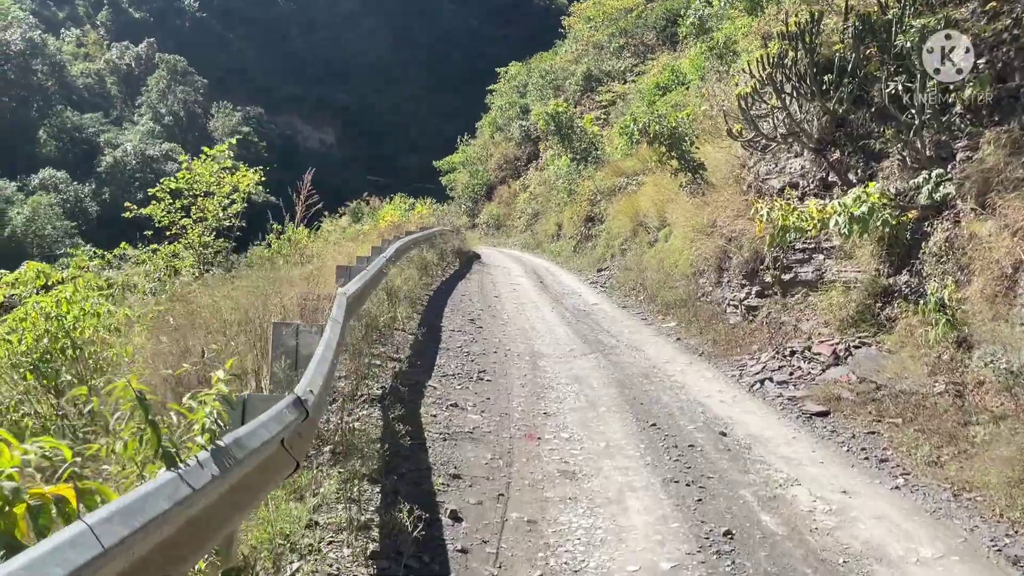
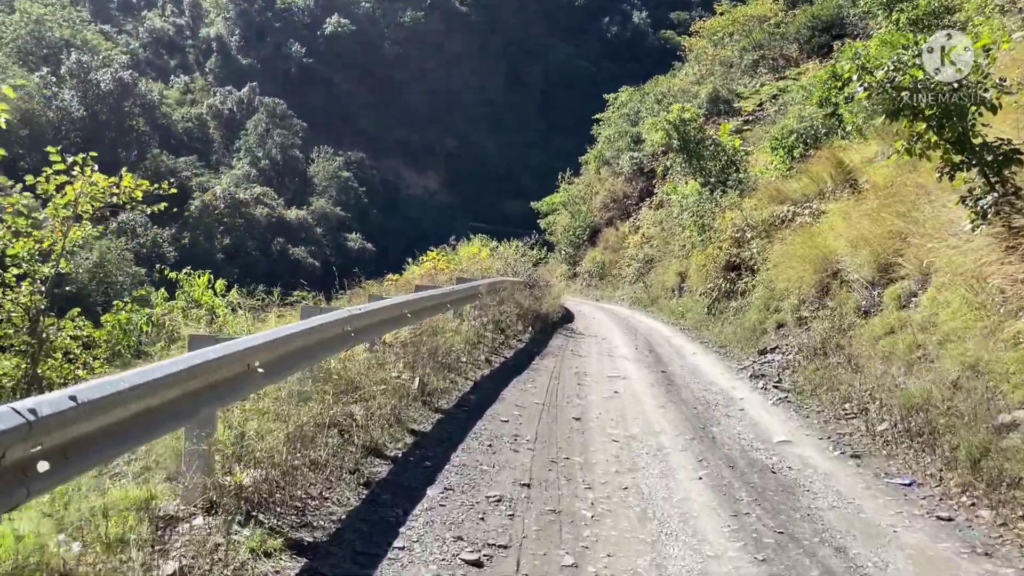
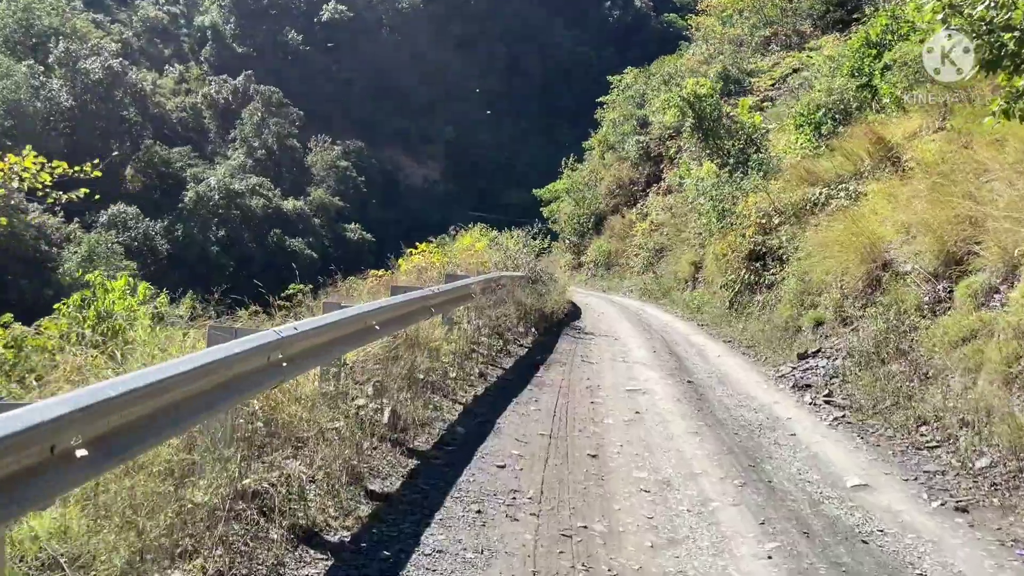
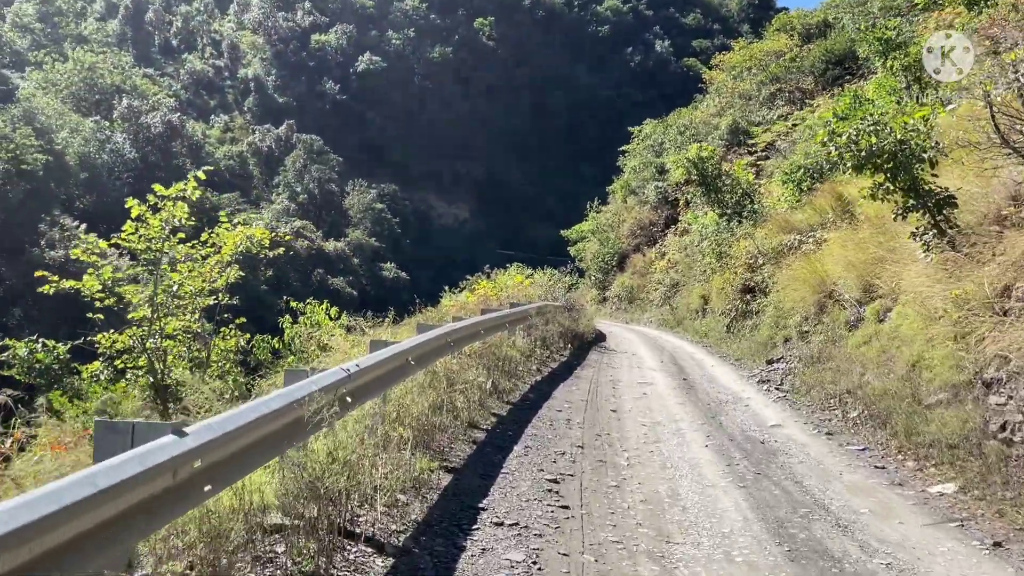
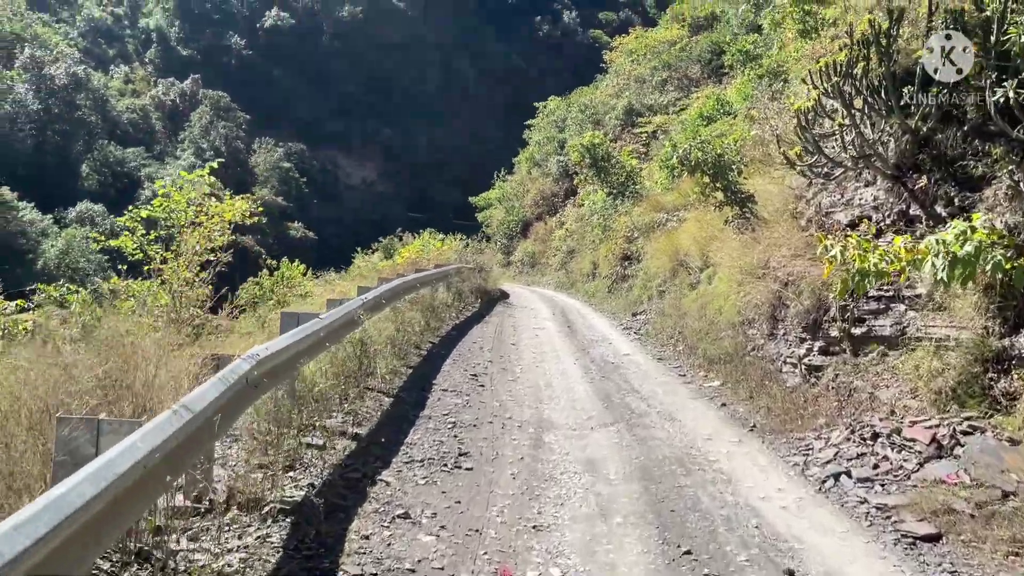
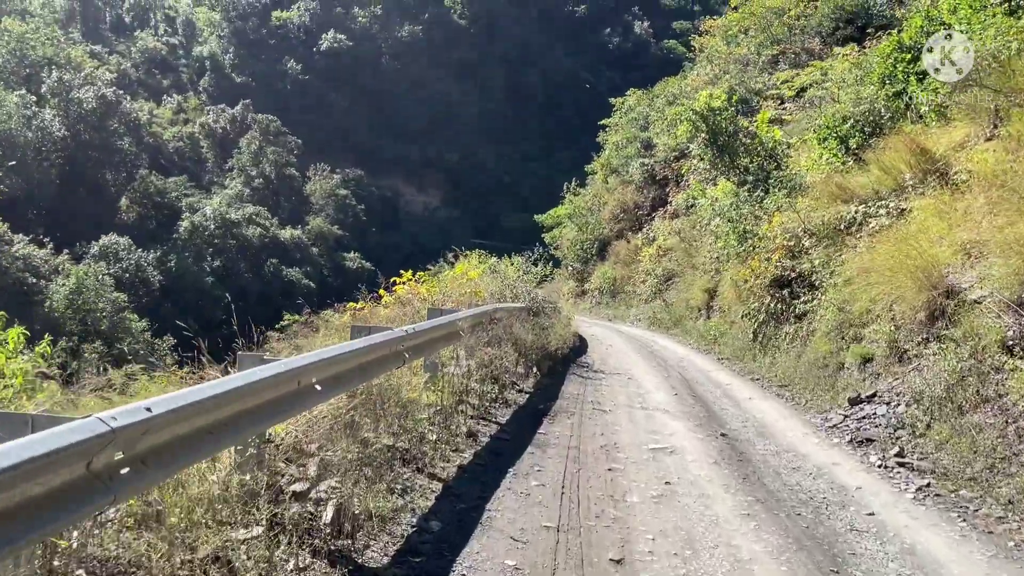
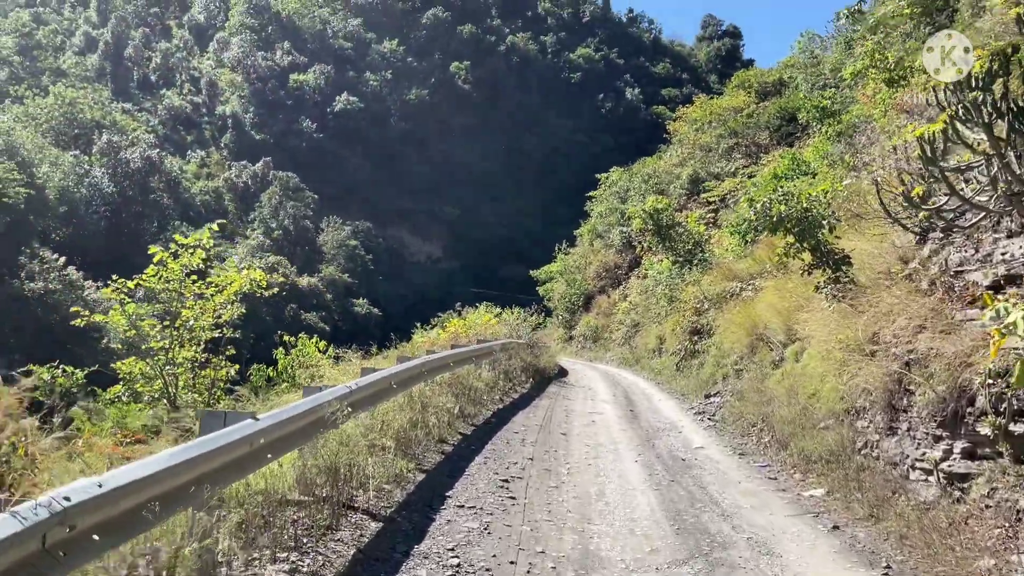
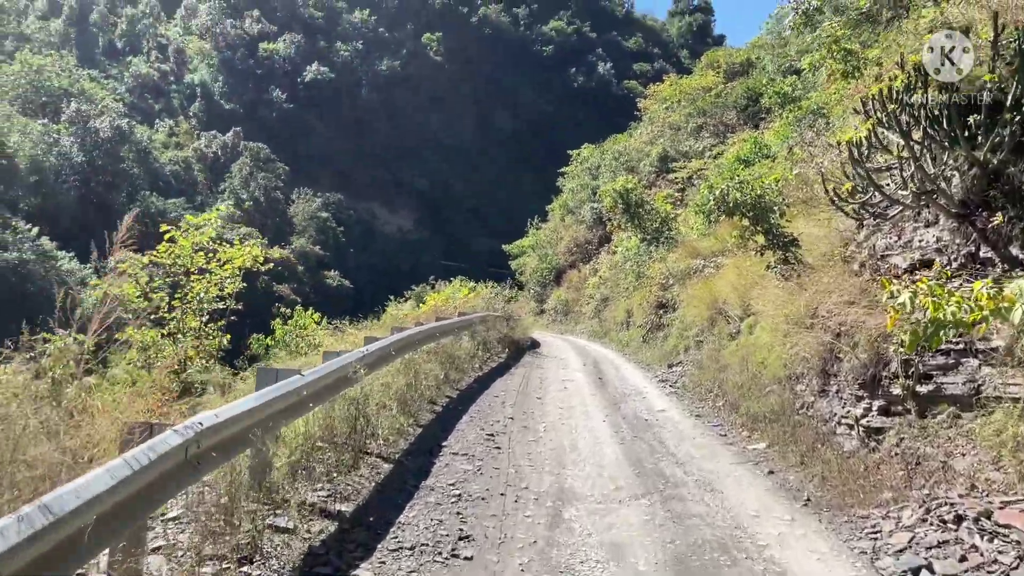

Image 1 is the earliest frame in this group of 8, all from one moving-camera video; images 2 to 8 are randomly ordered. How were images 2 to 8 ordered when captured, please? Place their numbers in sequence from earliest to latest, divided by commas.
5, 8, 7, 4, 2, 3, 6
